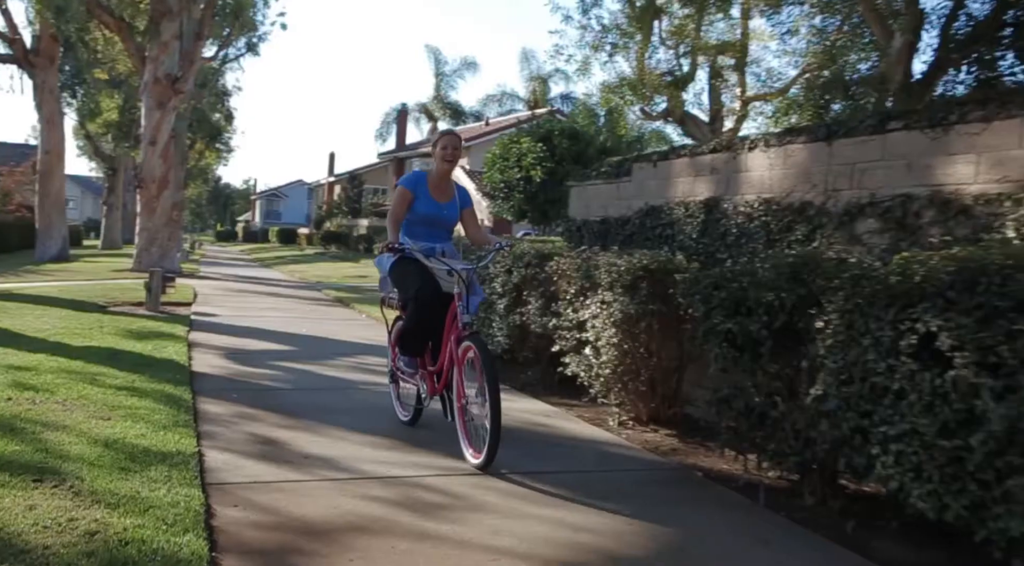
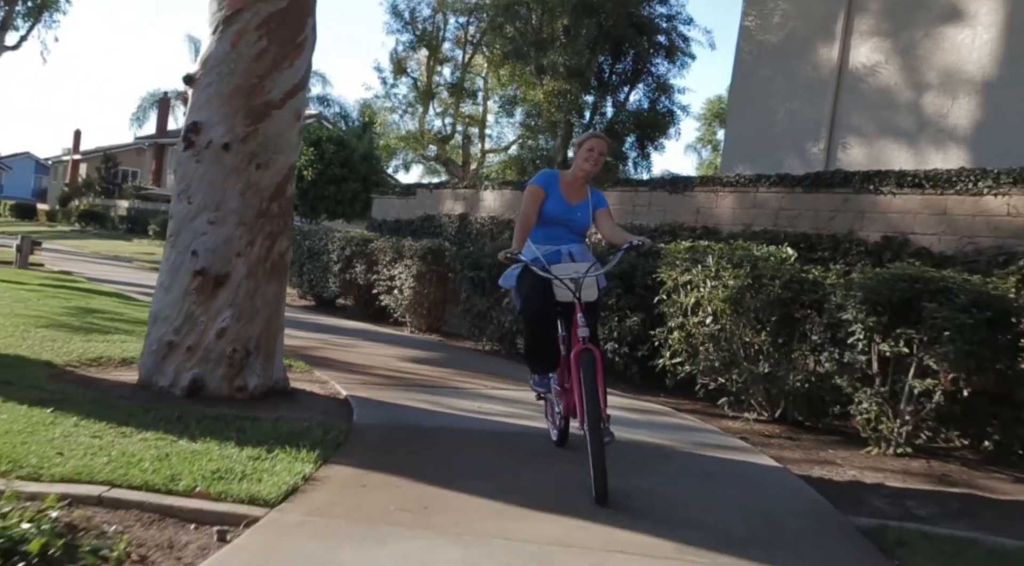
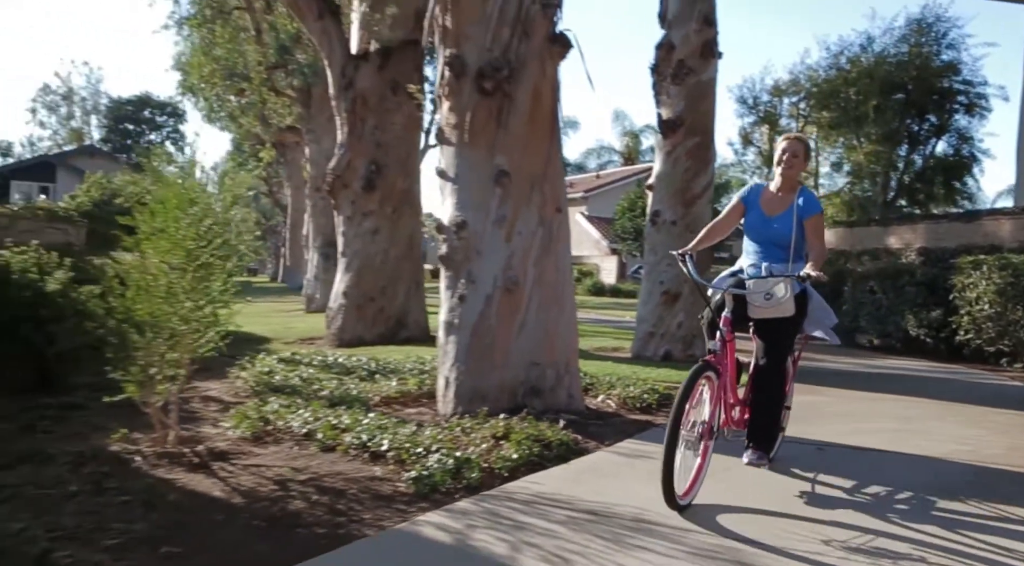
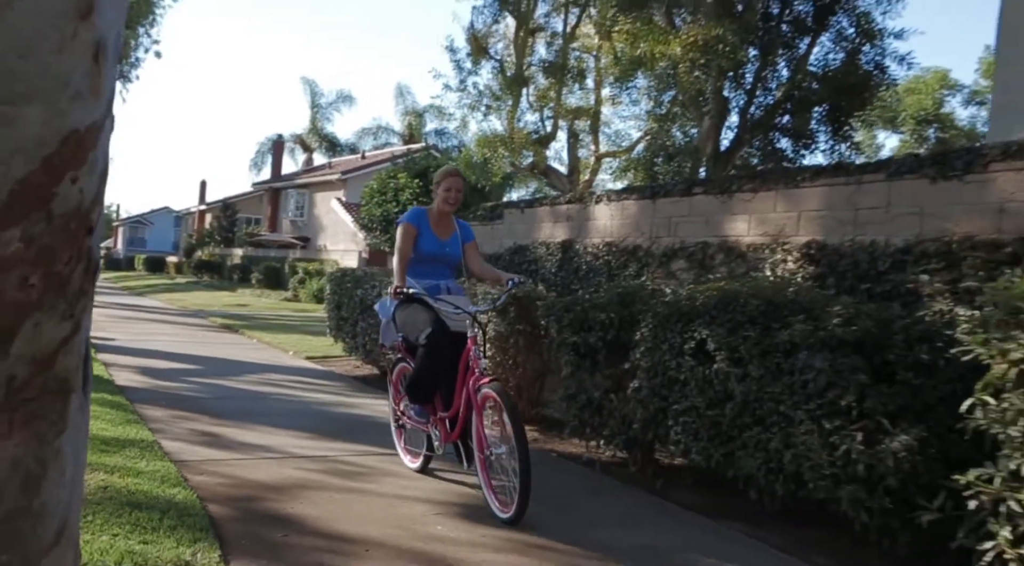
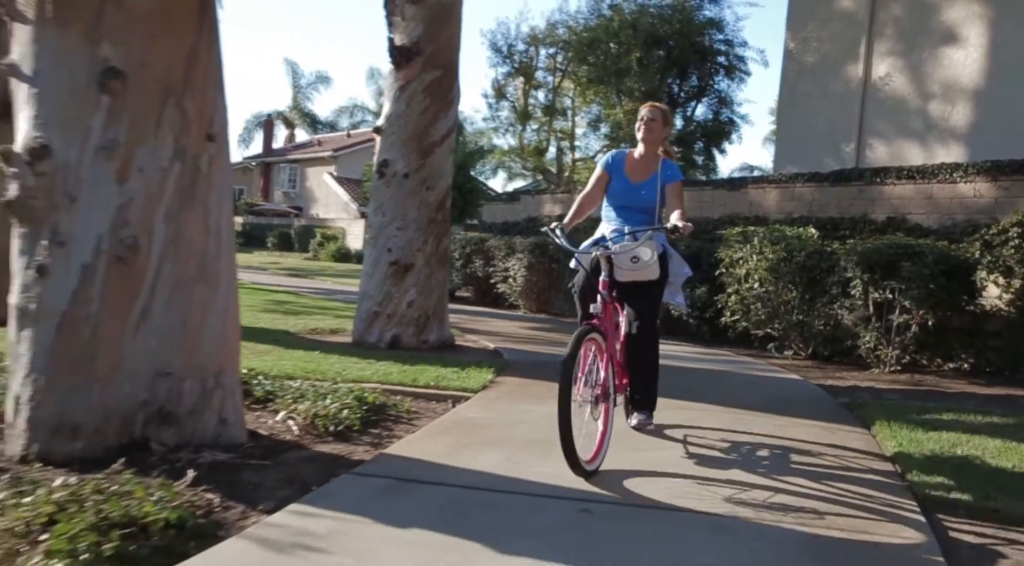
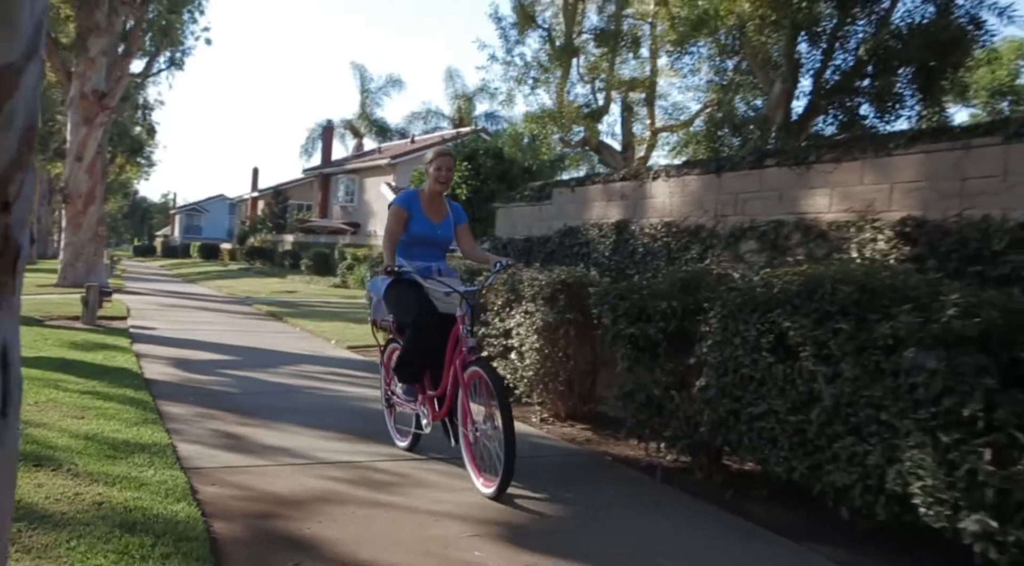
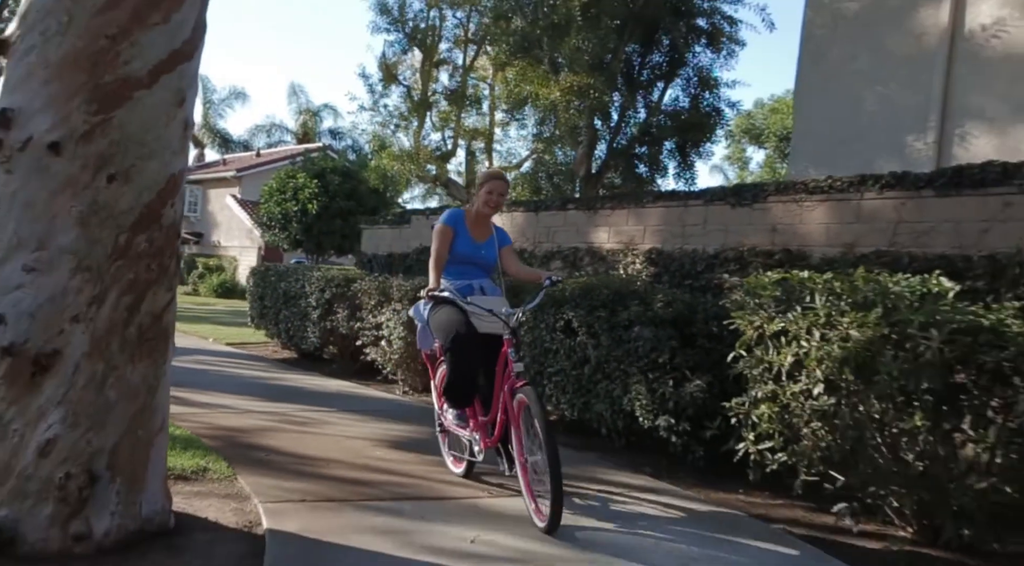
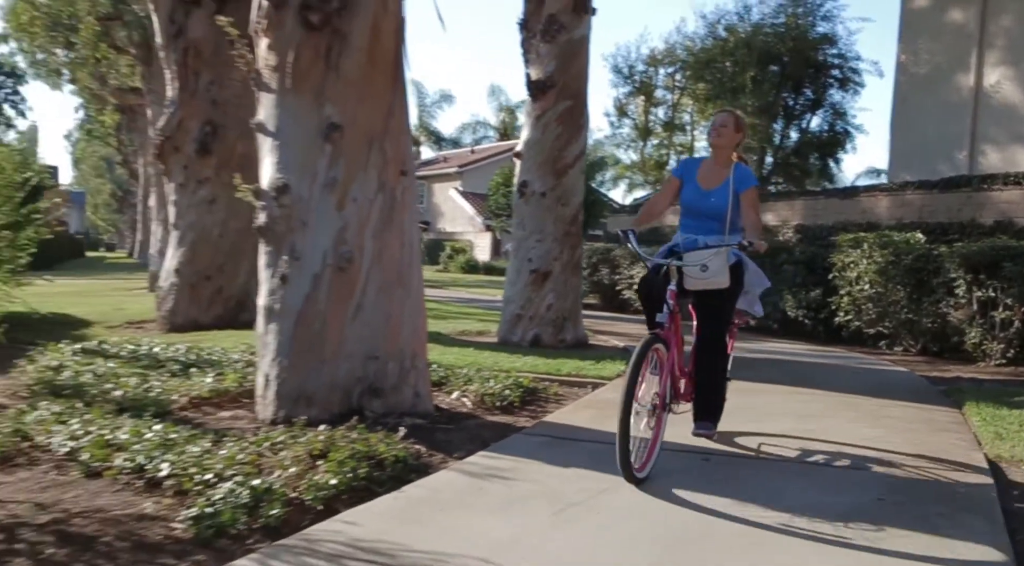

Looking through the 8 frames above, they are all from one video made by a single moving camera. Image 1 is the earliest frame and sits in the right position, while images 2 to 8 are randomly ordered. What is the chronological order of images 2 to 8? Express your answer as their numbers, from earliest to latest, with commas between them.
6, 4, 7, 2, 5, 8, 3
